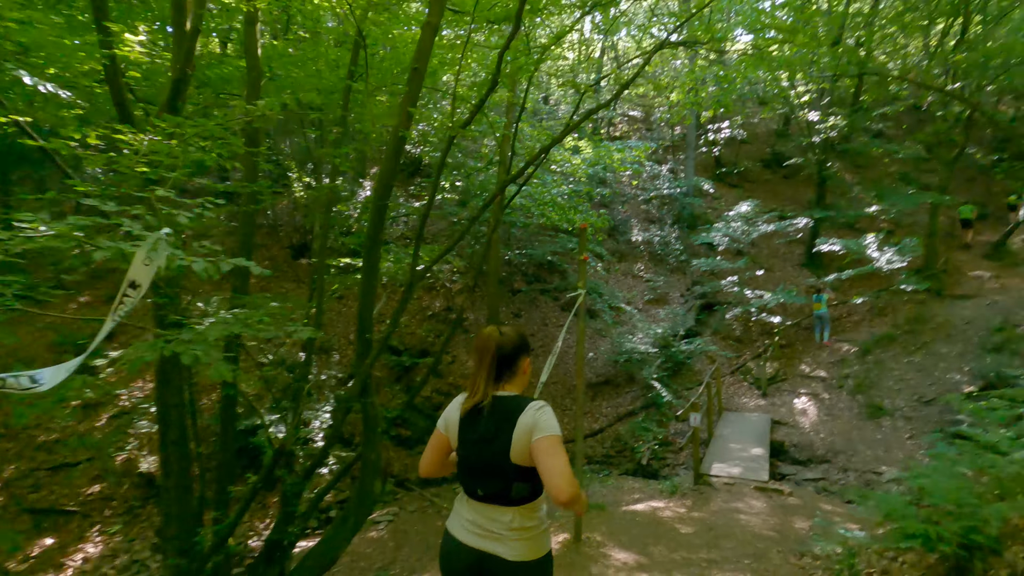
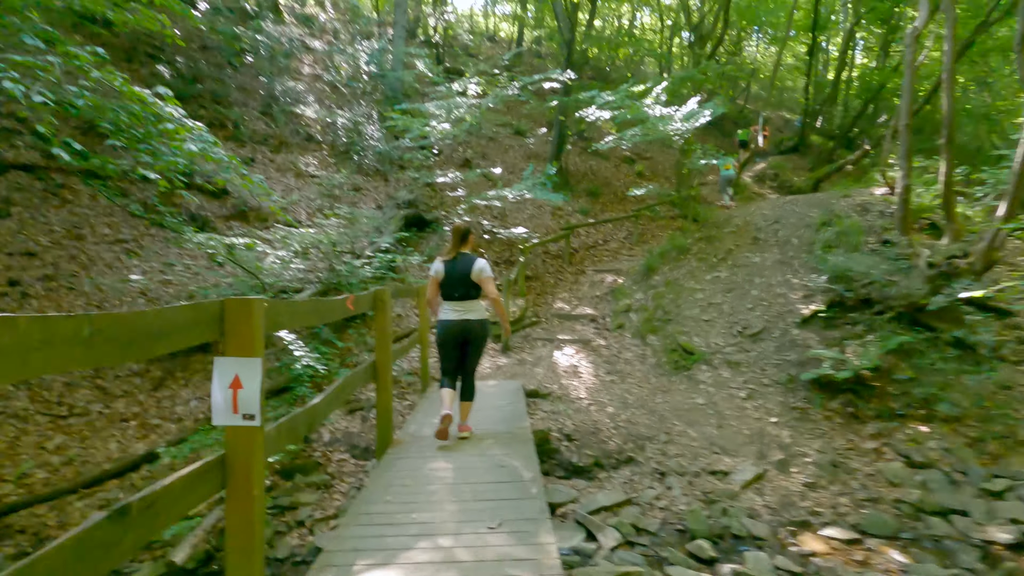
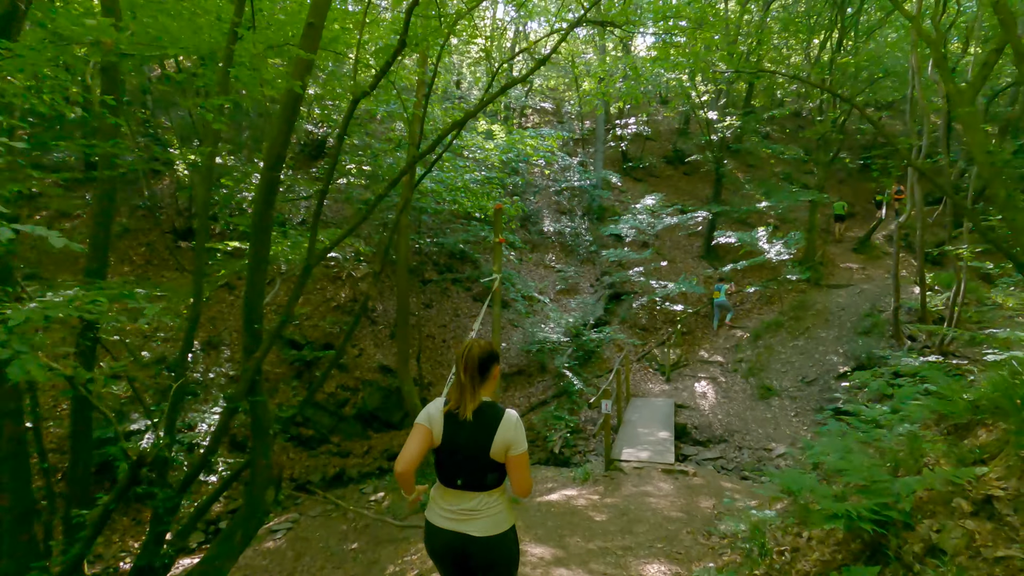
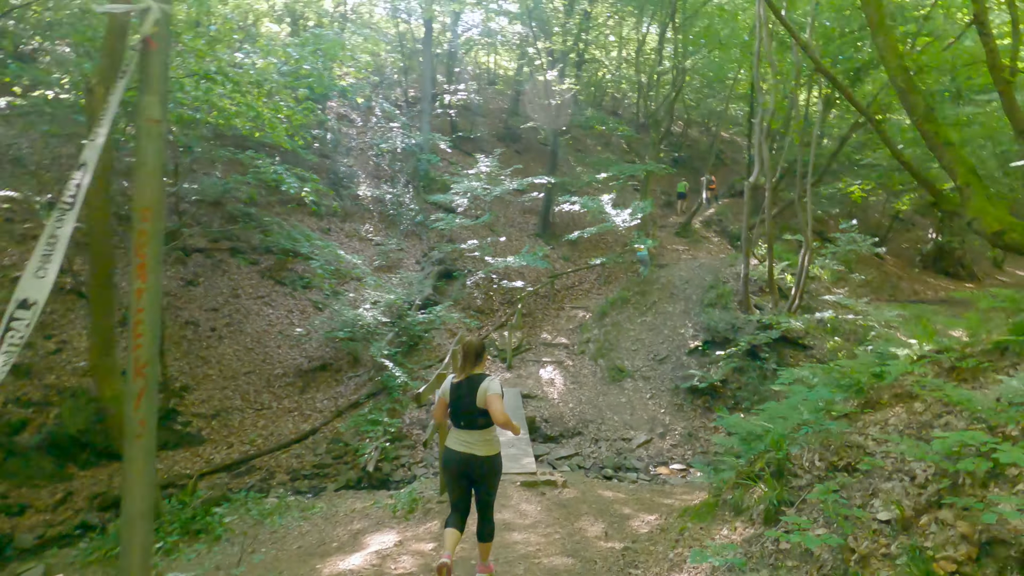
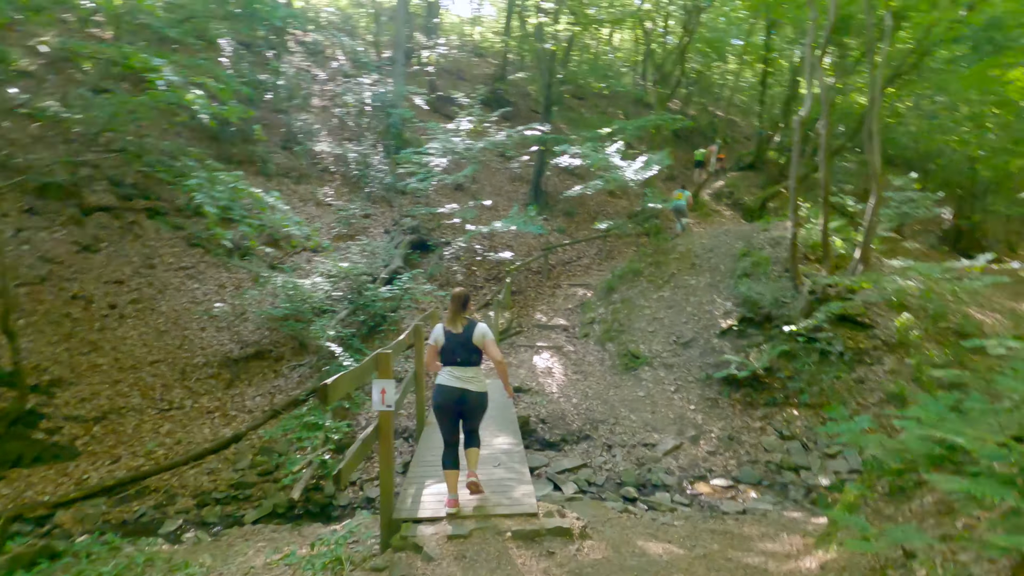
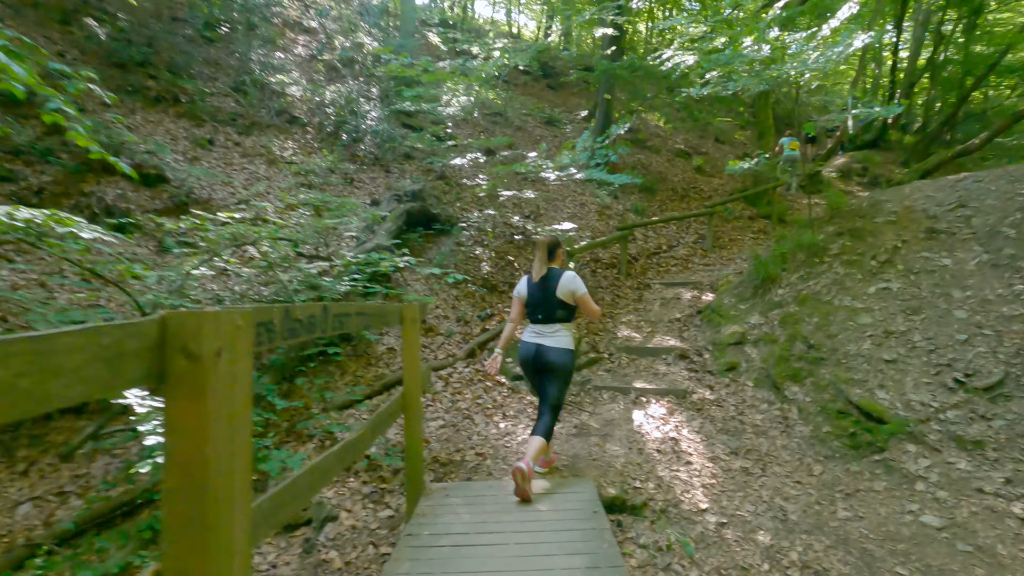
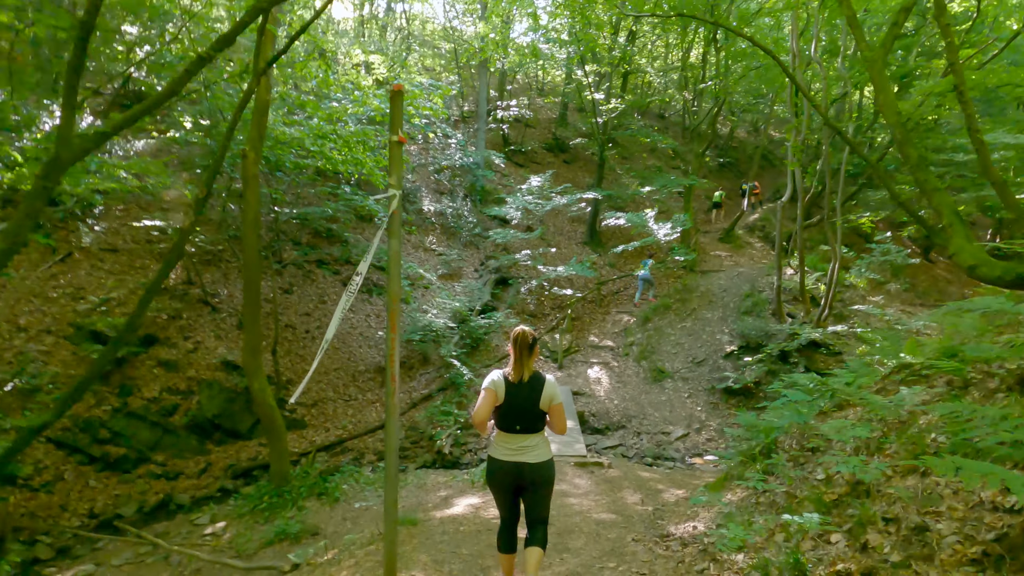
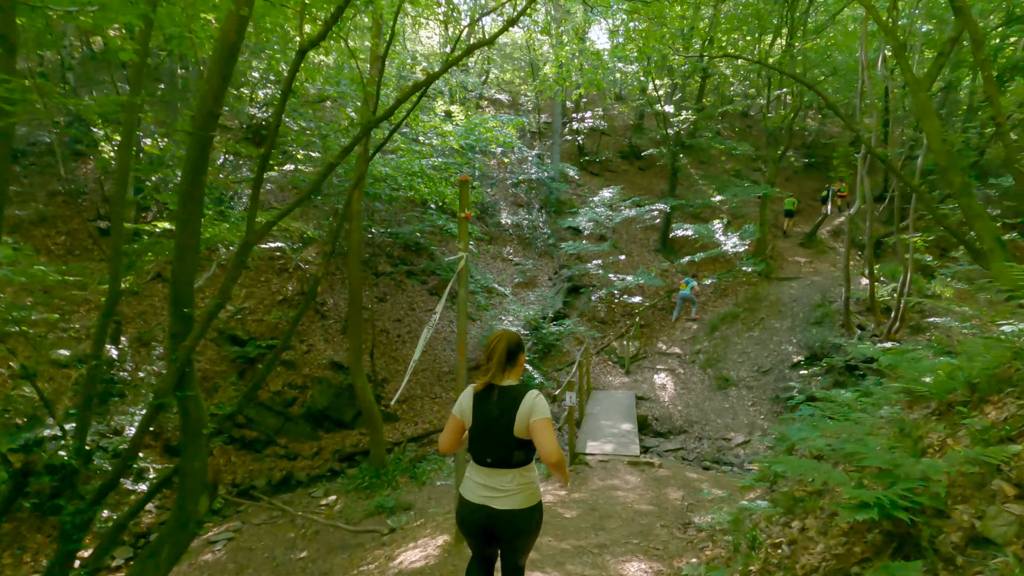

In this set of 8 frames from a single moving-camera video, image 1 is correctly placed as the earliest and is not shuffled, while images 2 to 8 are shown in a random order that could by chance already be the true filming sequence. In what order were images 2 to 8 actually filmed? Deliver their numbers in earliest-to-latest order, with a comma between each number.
3, 8, 7, 4, 5, 2, 6
